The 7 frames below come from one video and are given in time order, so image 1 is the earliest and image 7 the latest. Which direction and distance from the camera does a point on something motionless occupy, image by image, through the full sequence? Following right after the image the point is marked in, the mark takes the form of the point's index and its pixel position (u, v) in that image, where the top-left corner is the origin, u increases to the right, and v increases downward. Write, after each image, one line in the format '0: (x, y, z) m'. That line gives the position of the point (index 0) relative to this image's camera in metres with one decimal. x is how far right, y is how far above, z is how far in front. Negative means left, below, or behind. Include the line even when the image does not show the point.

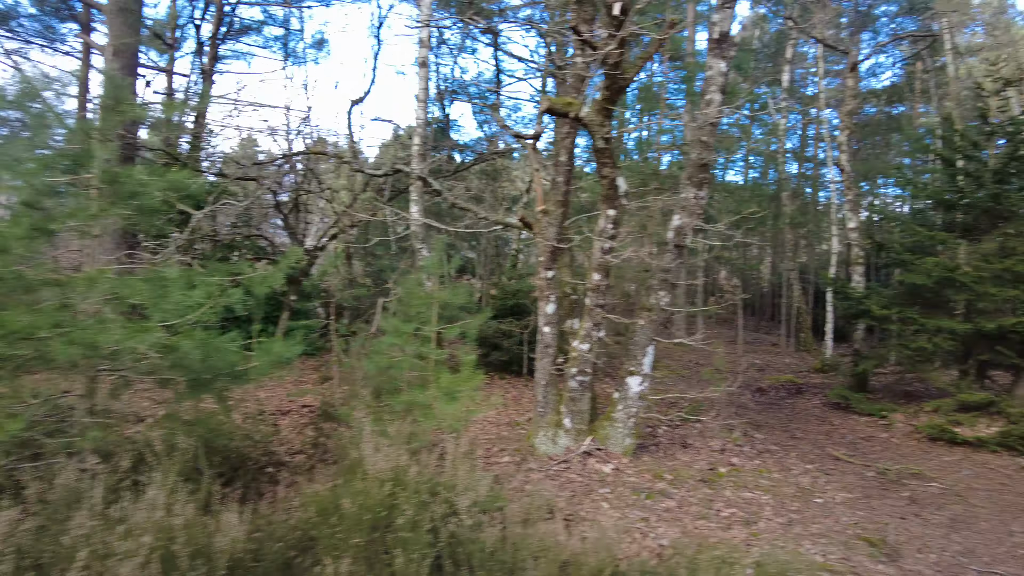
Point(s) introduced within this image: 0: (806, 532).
0: (+1.8, -1.5, +4.2) m
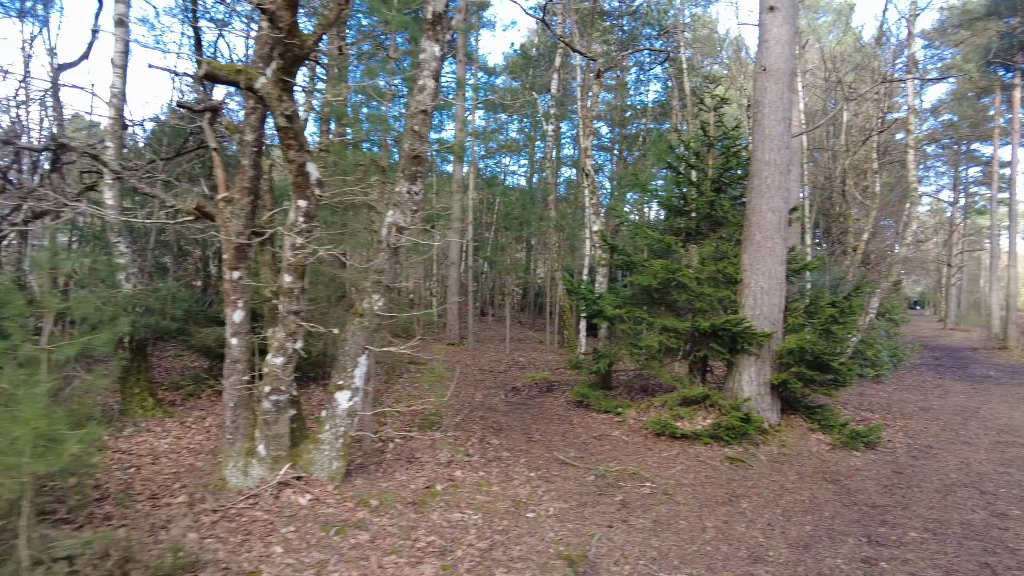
0: (0.0, -1.6, +3.8) m
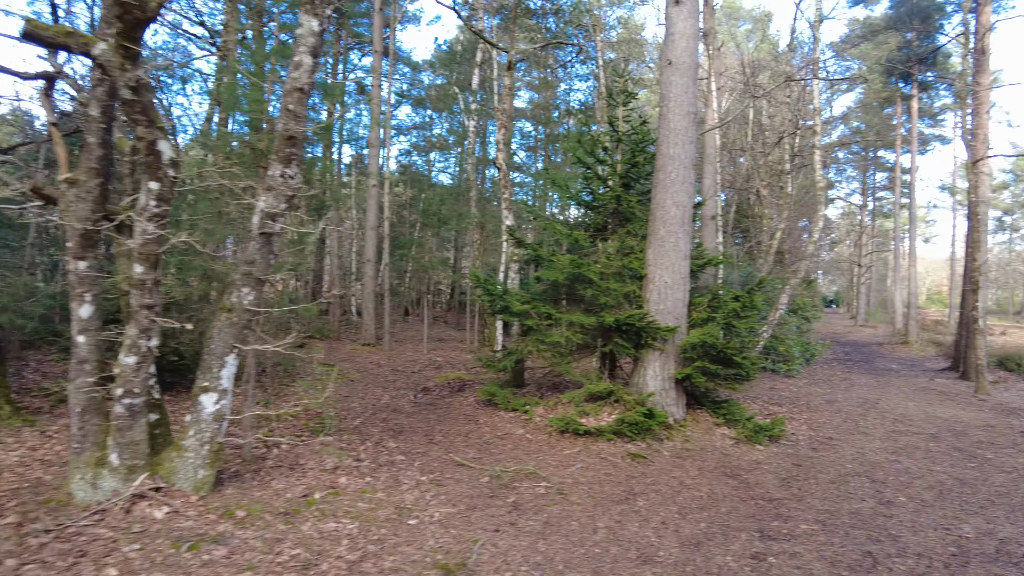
0: (-0.7, -1.5, +3.6) m
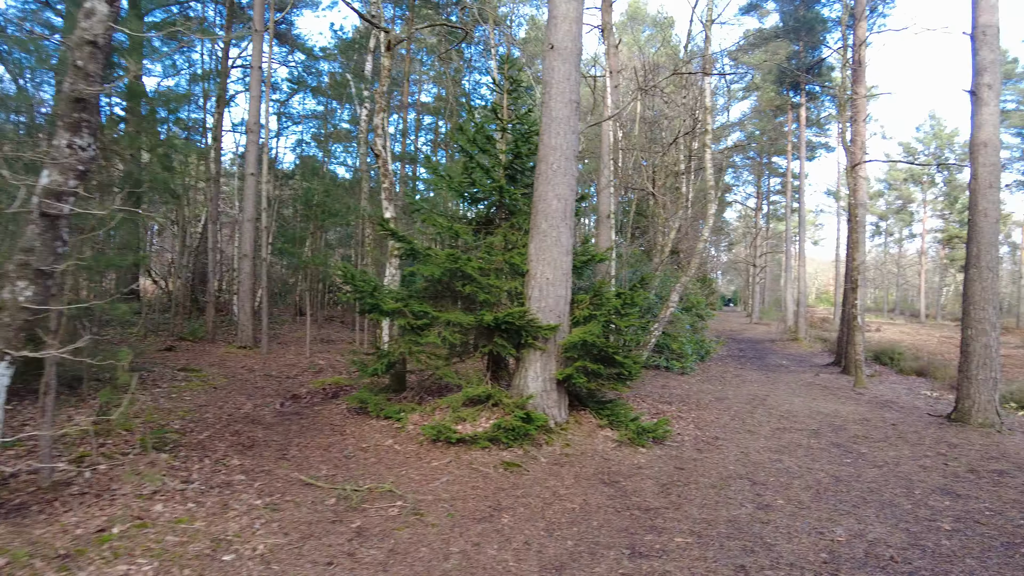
0: (-1.5, -1.5, +2.9) m
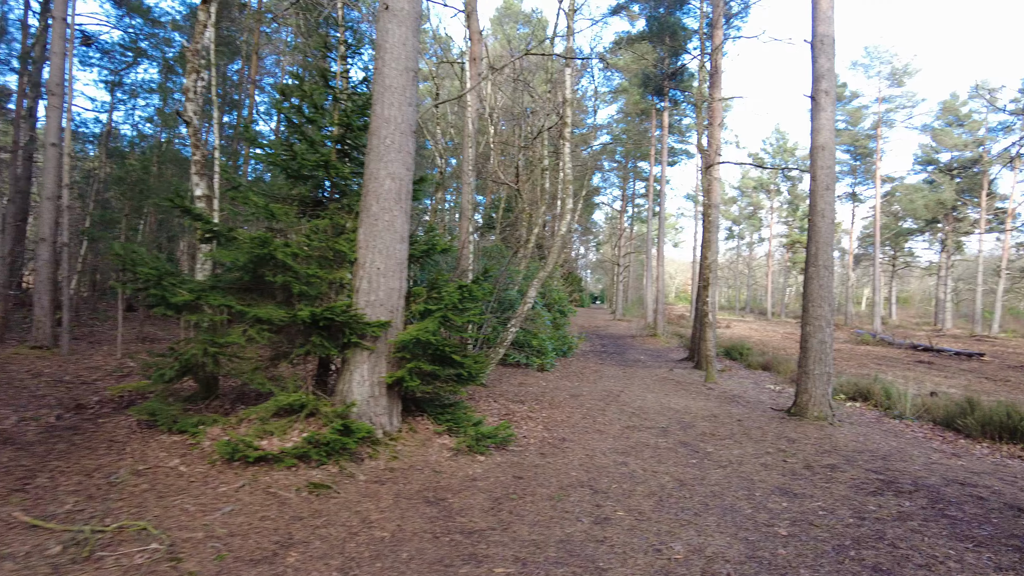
0: (-2.4, -1.4, +1.8) m
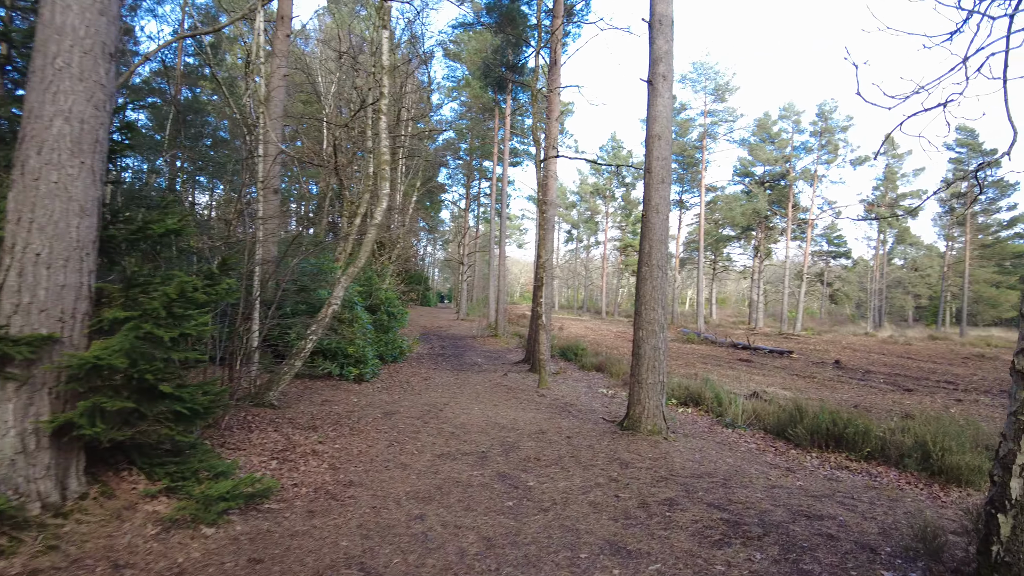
0: (-3.0, -1.4, -0.4) m
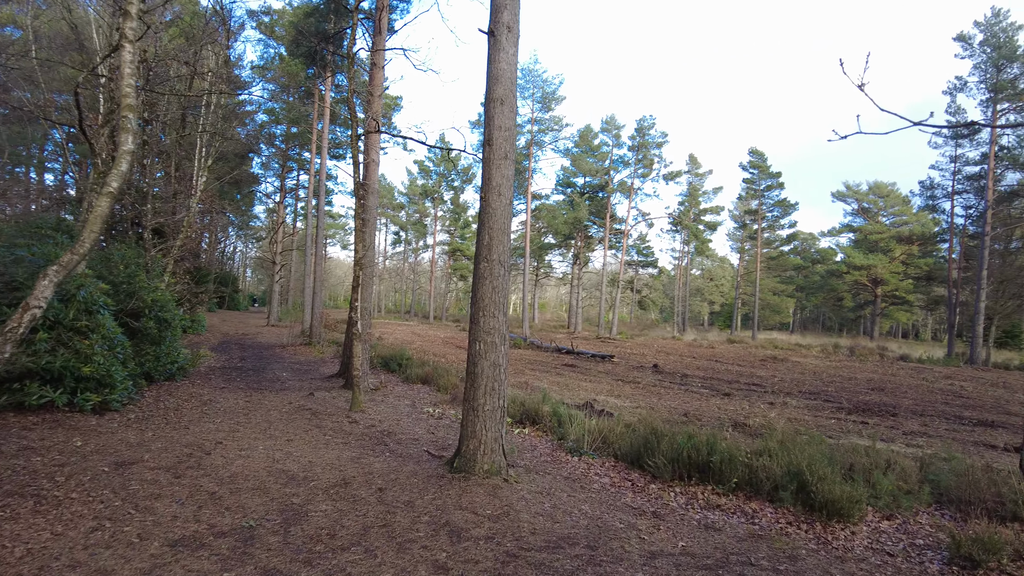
0: (-2.6, -1.3, -3.2) m
